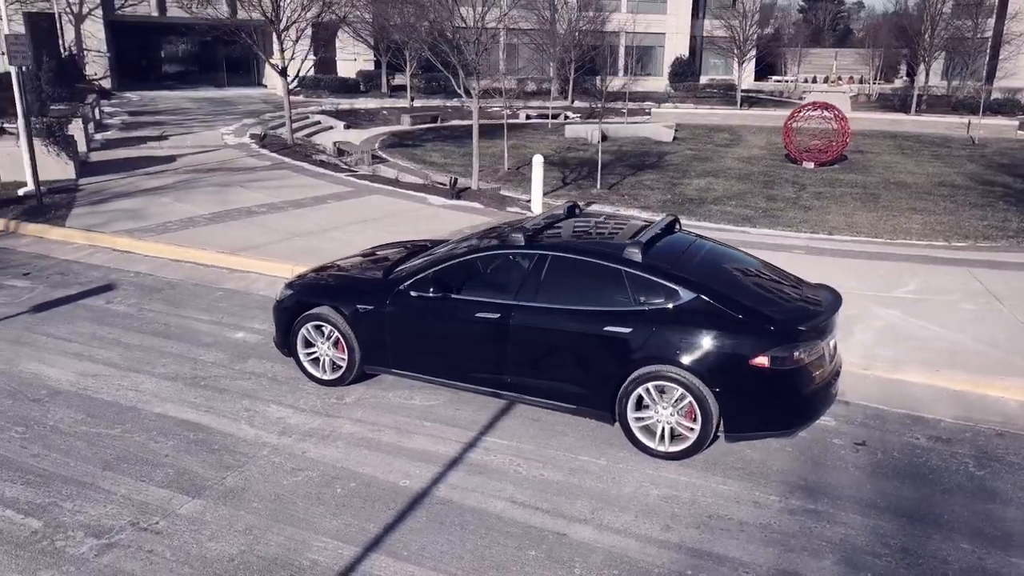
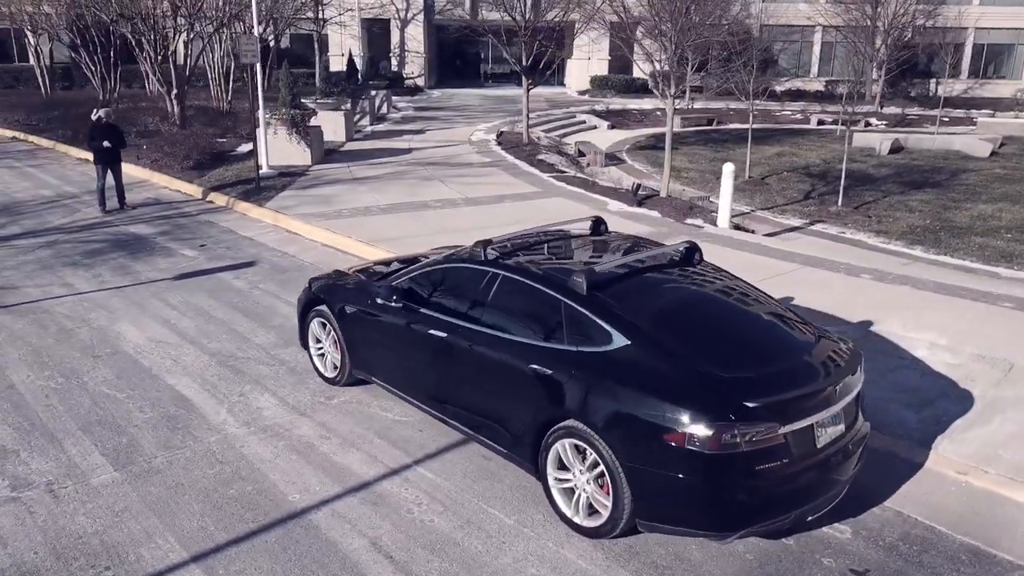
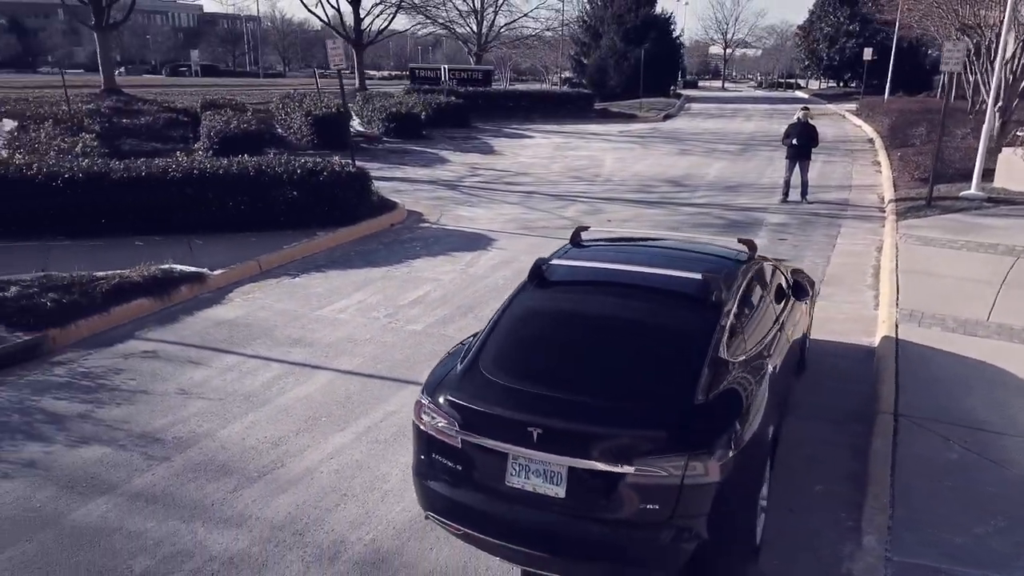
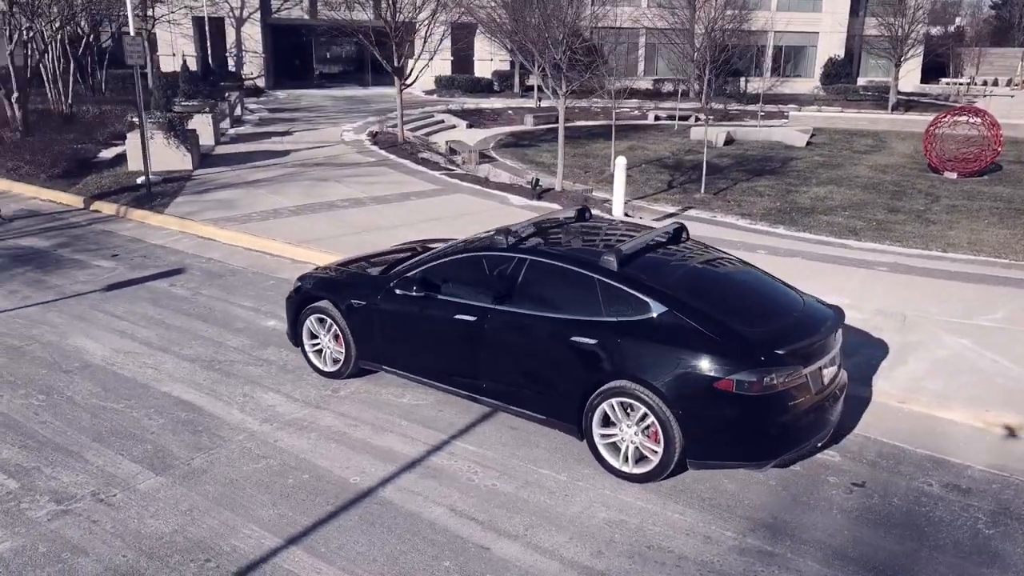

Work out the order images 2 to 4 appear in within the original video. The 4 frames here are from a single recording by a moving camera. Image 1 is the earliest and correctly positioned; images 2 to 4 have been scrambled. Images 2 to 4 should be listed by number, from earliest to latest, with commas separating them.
4, 2, 3
